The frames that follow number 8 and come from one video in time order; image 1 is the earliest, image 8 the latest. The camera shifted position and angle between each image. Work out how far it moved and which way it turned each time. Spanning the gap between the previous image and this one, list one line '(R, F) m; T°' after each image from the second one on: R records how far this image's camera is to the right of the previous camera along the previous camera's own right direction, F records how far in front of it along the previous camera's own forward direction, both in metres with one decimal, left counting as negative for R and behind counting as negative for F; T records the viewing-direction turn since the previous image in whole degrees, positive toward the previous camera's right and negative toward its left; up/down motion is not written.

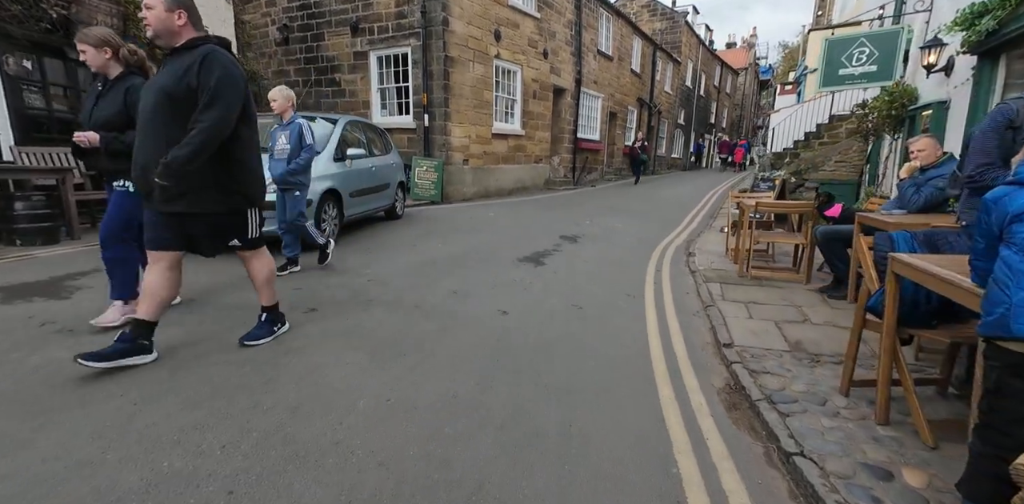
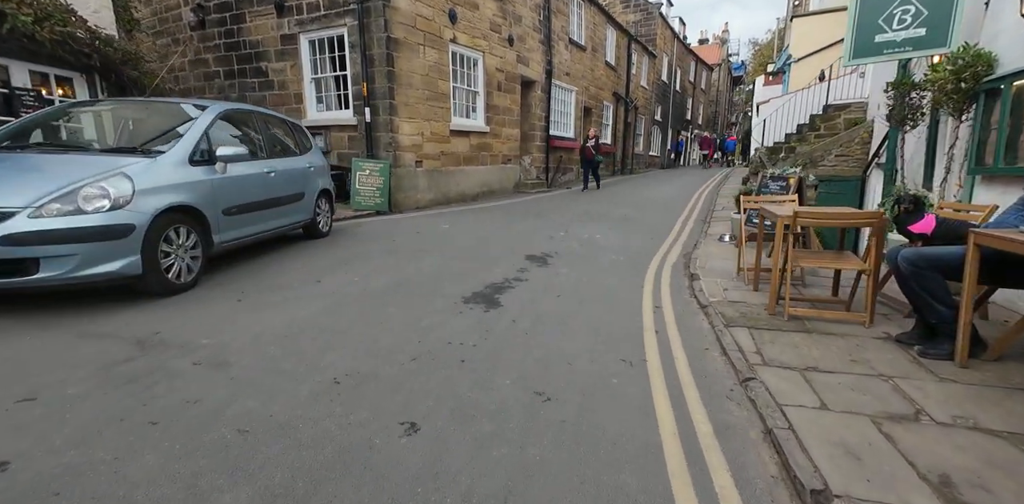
(+0.3, +1.6) m; +3°
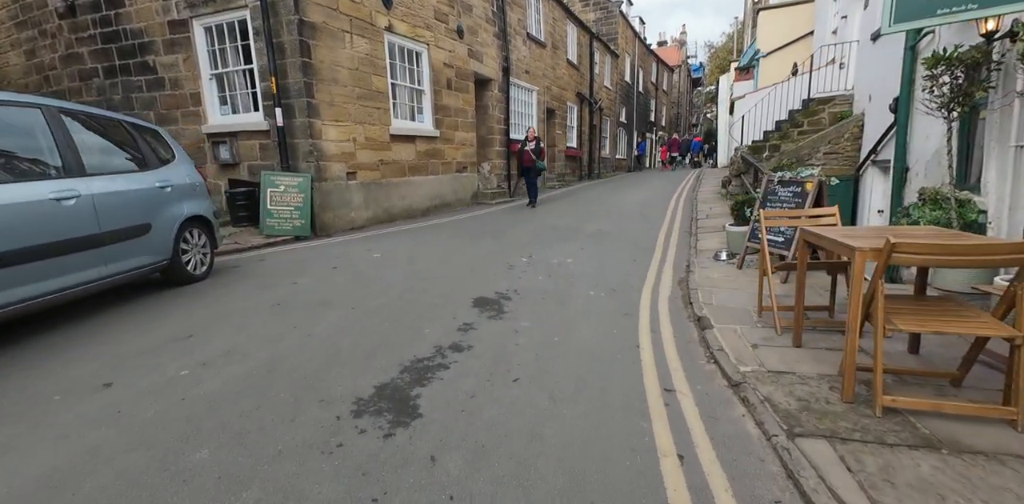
(+0.2, +1.5) m; +4°
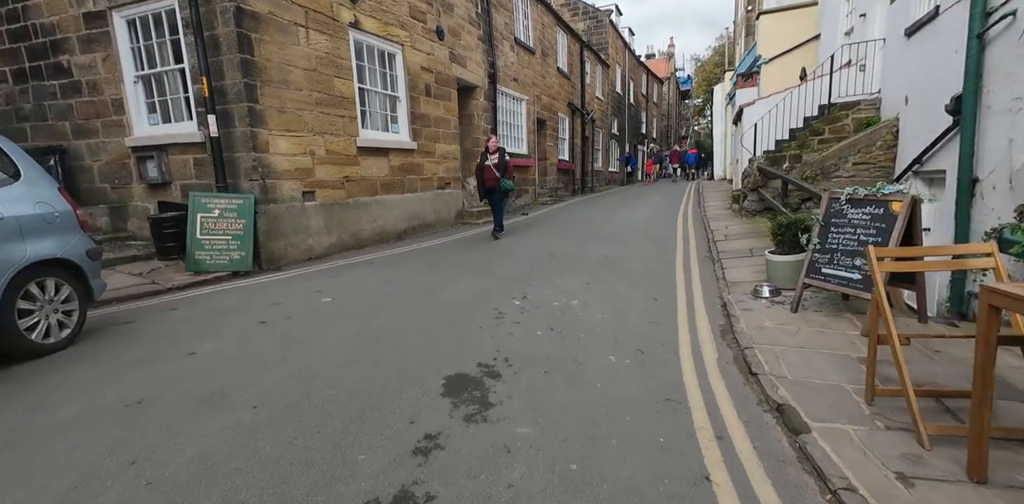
(0.0, +1.3) m; +1°
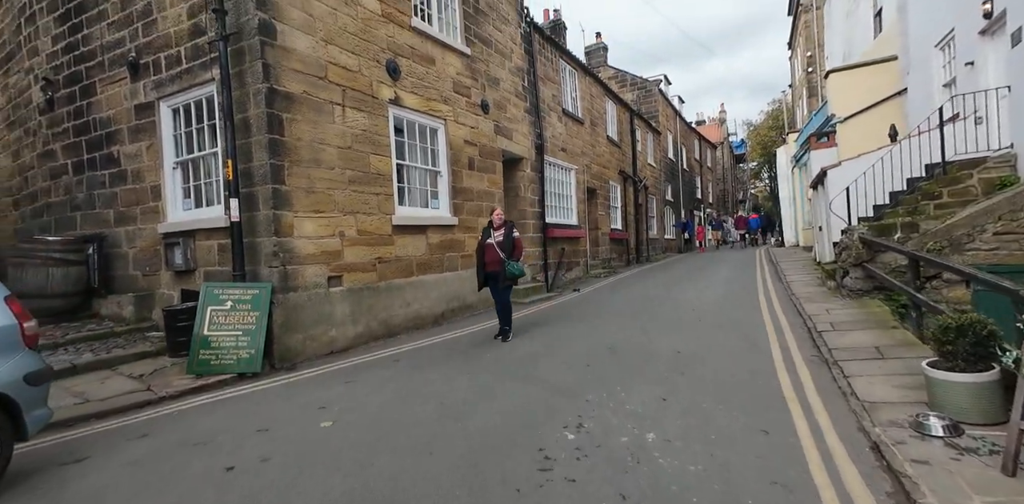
(0.0, +1.1) m; -6°
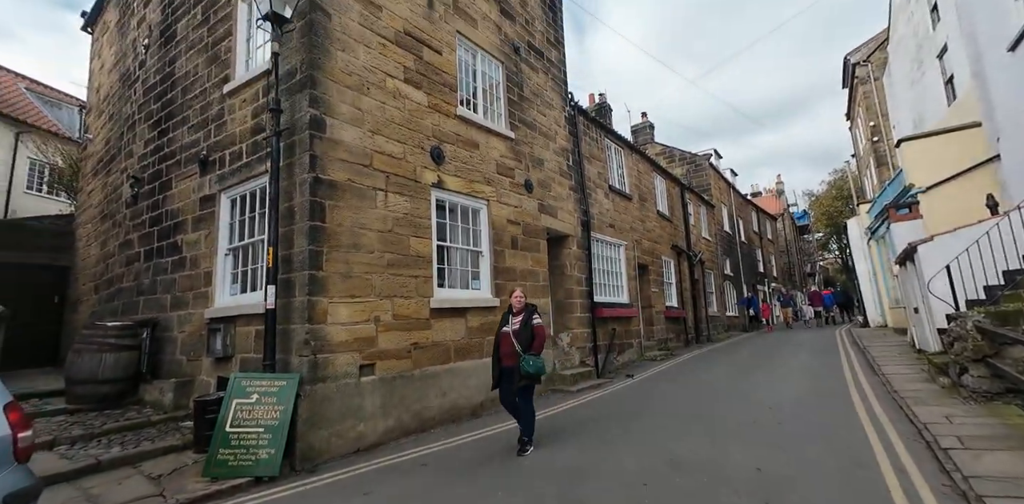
(+0.2, +0.5) m; -6°
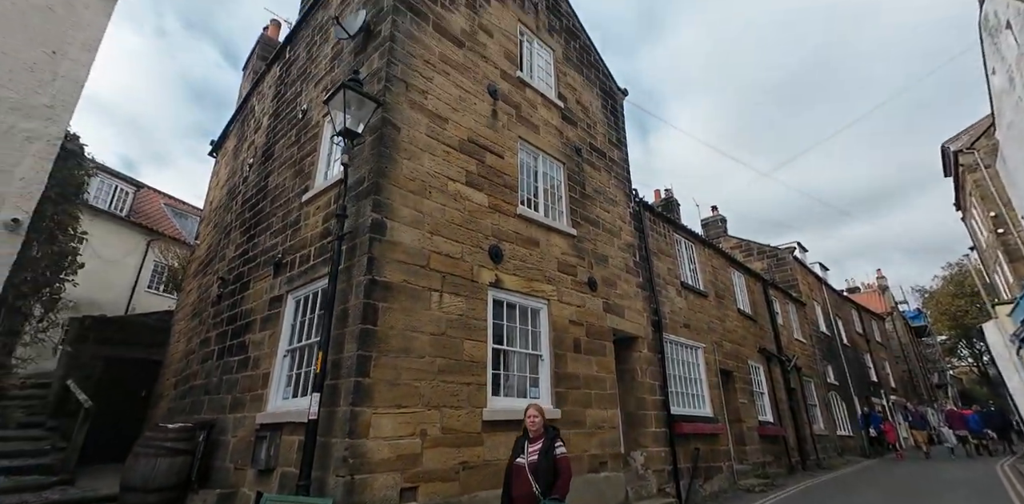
(+0.1, +0.6) m; -8°
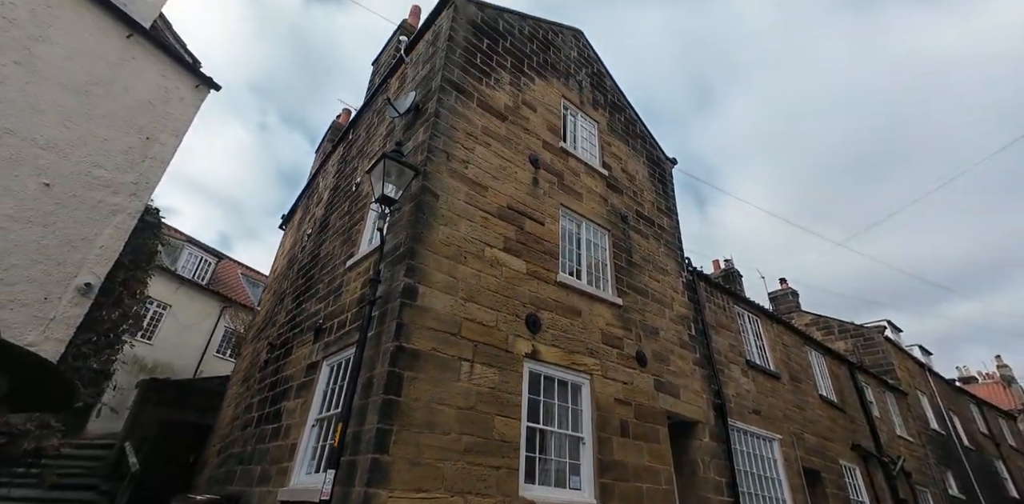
(+0.5, +0.5) m; -8°
